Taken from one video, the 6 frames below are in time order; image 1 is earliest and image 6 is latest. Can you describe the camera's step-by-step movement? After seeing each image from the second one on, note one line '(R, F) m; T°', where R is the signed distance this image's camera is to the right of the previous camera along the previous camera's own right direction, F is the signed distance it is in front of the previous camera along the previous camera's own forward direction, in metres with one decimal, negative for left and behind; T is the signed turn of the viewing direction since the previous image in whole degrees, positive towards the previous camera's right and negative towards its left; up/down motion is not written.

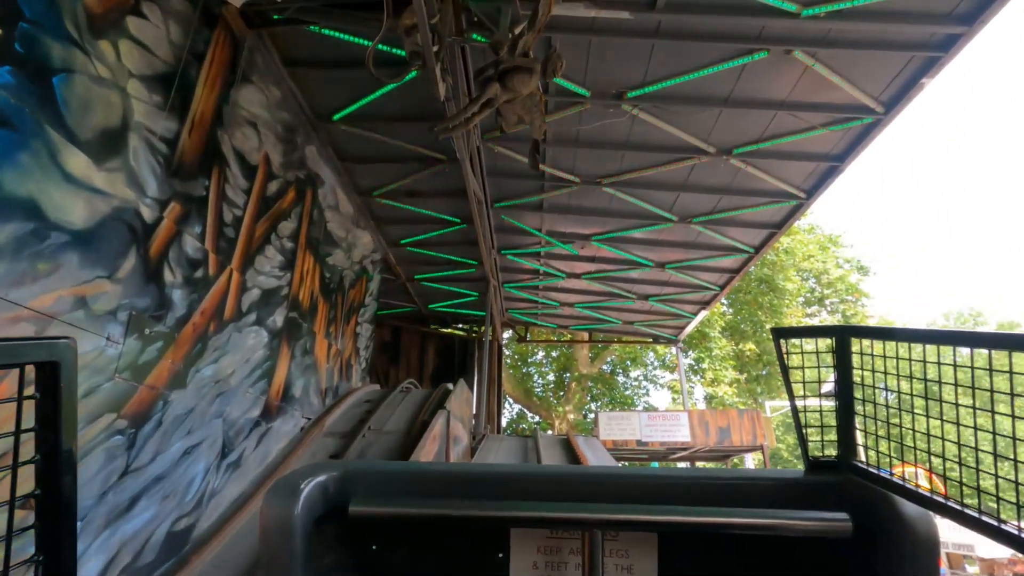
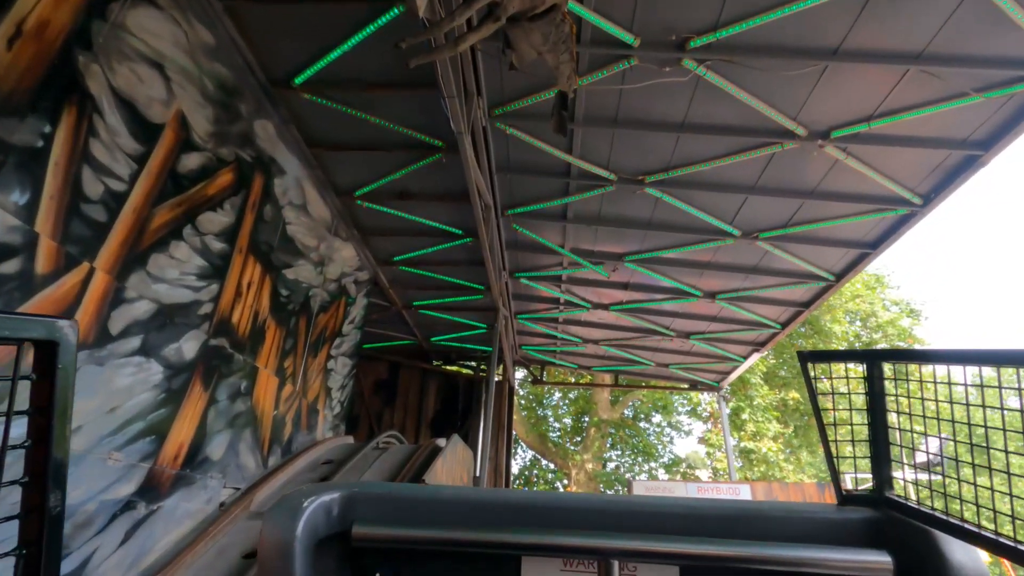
(0.0, +1.8) m; -2°
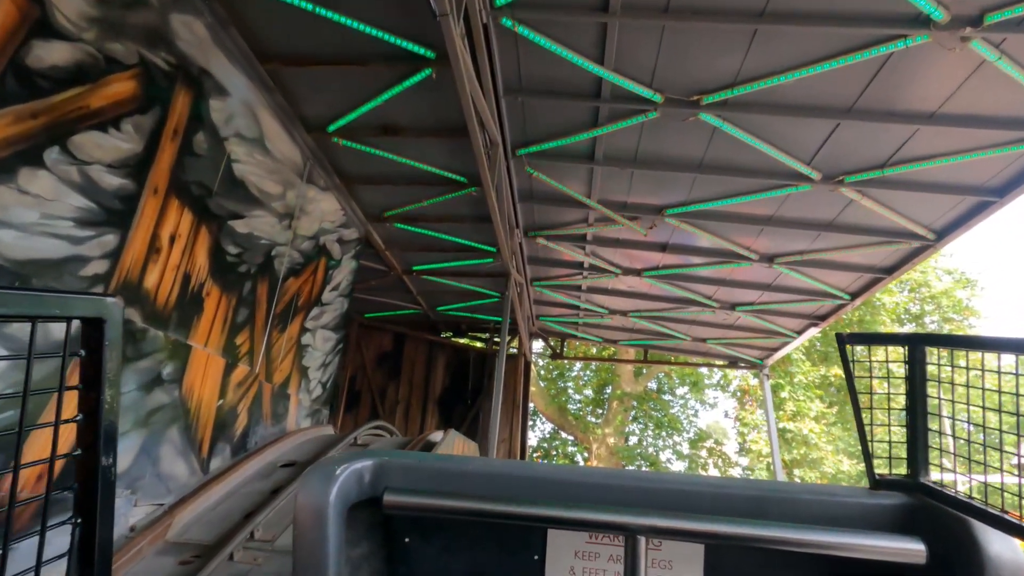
(+0.1, +1.3) m; -2°
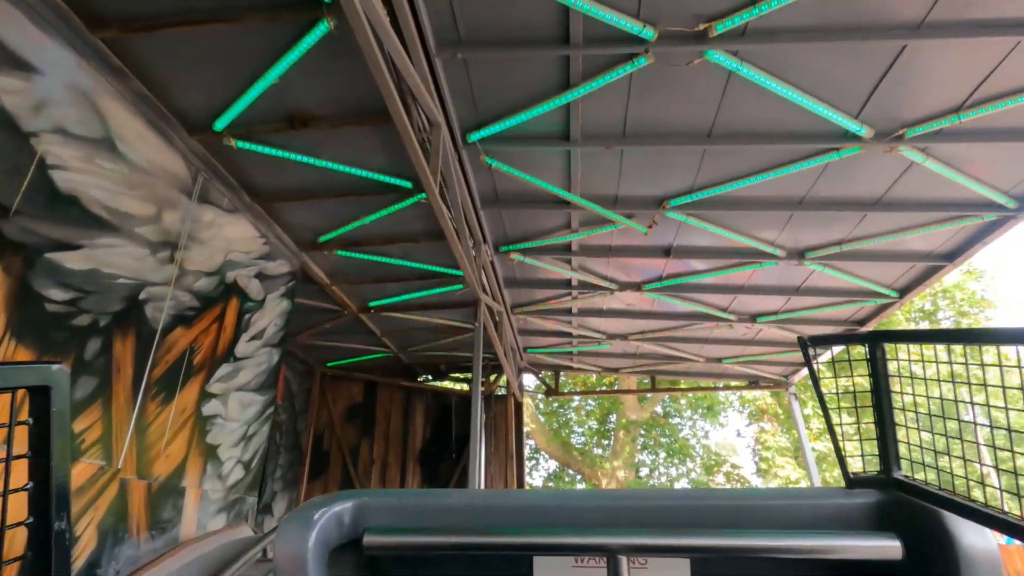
(+0.2, +1.4) m; +1°
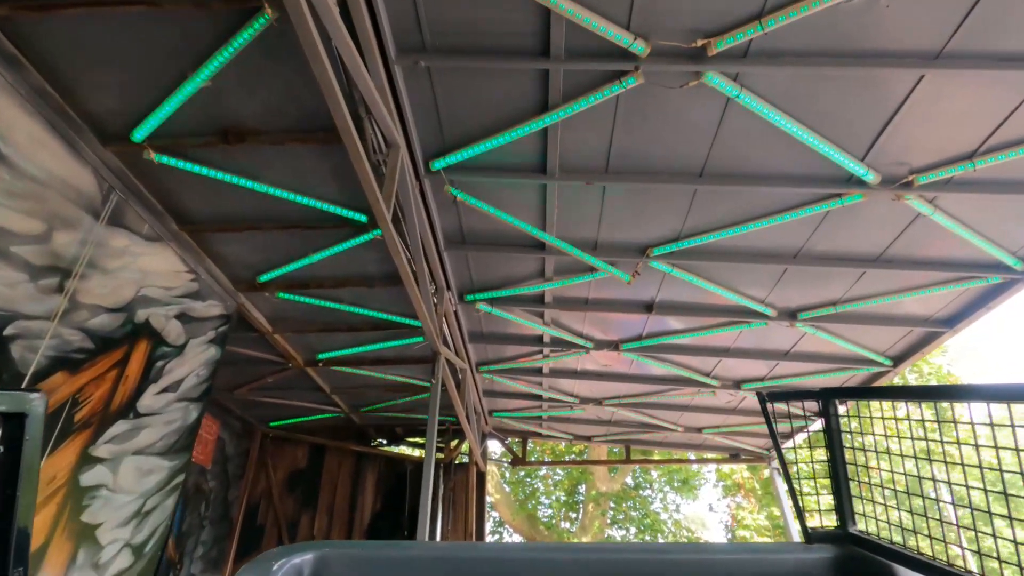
(+0.1, +0.6) m; +3°
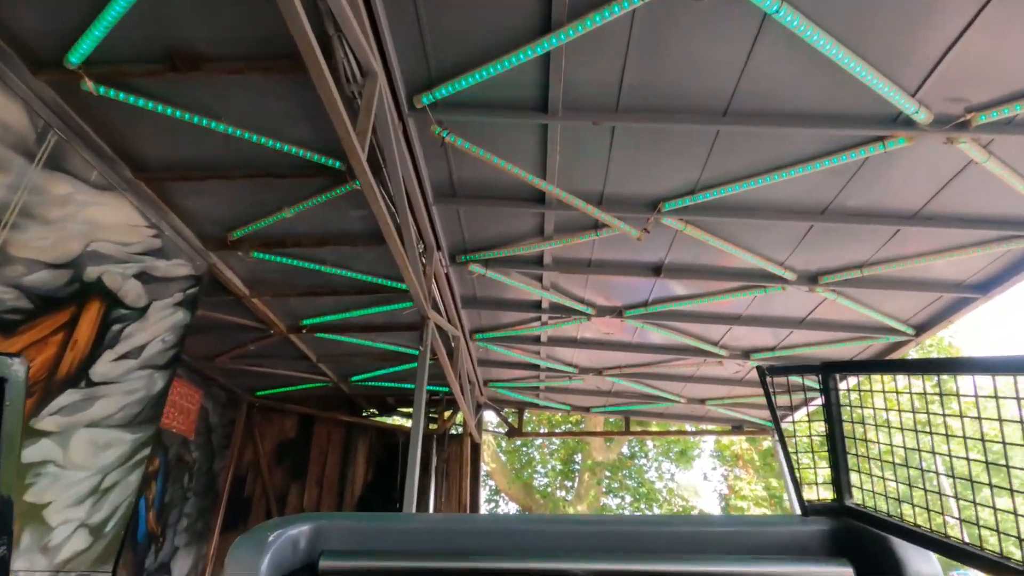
(0.0, +0.4) m; 0°
